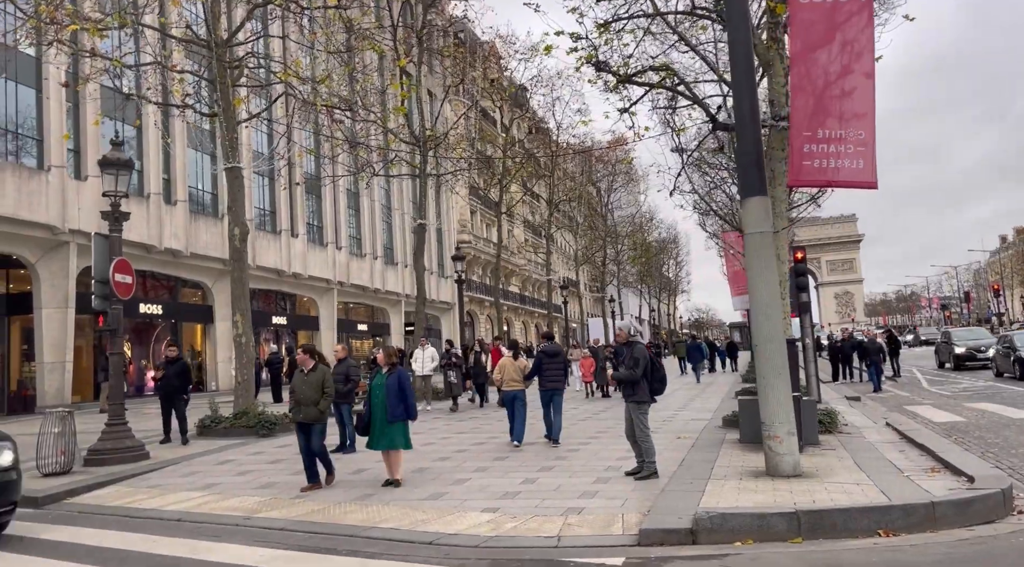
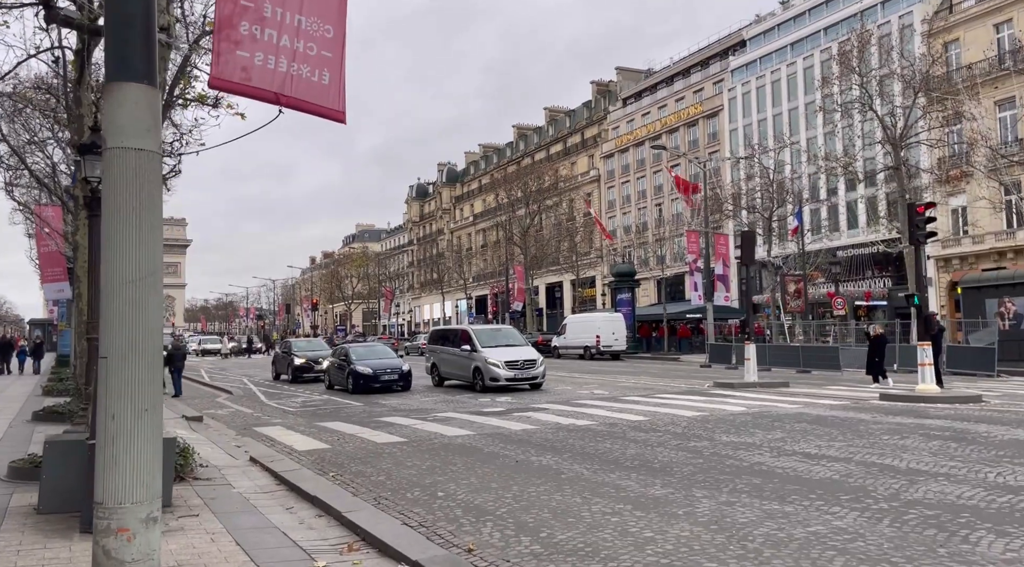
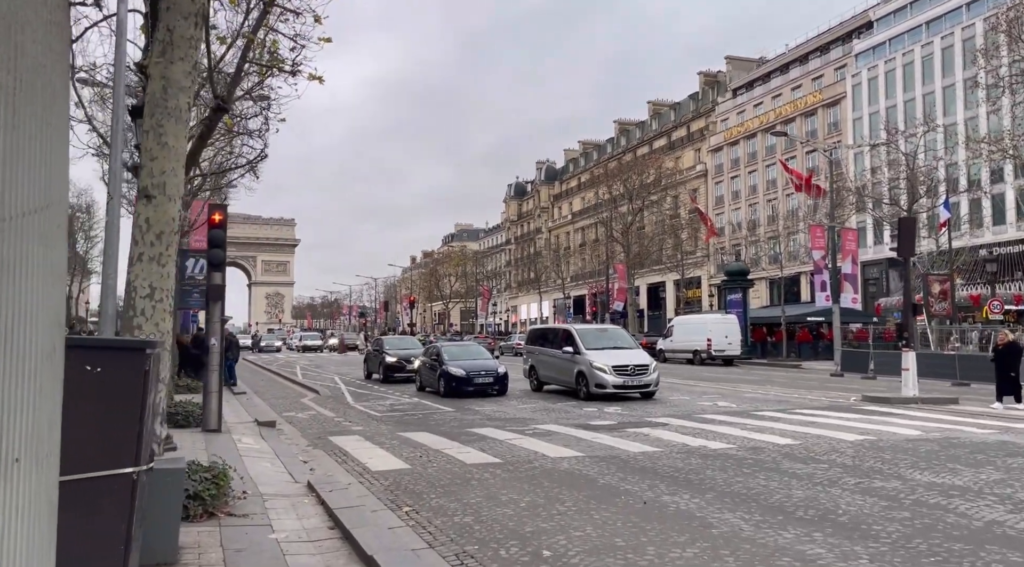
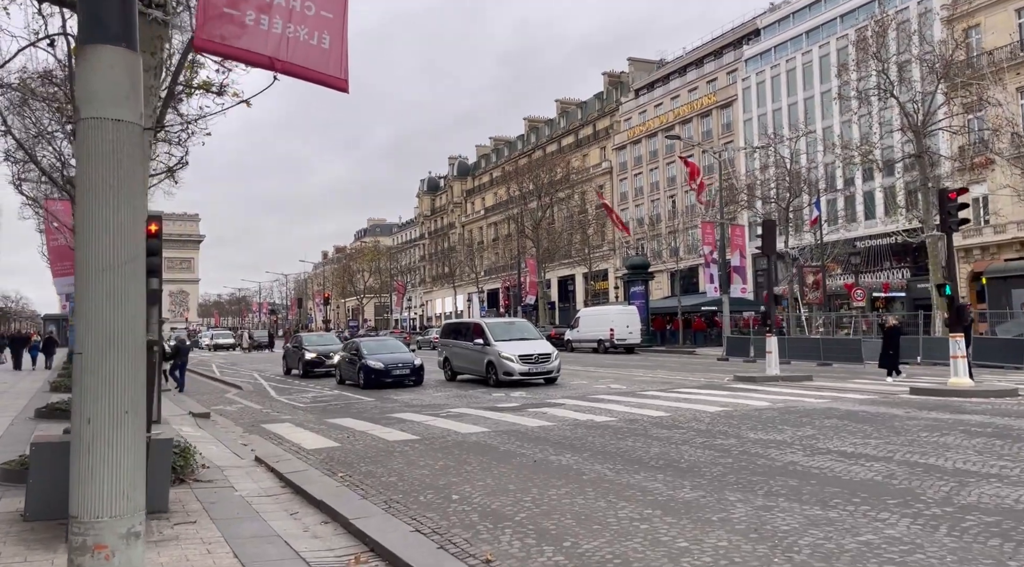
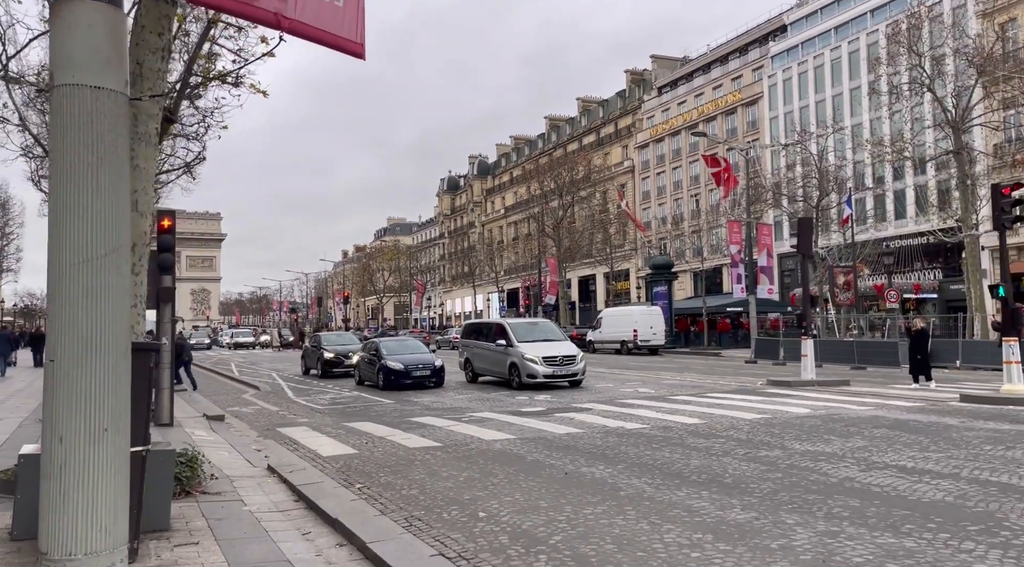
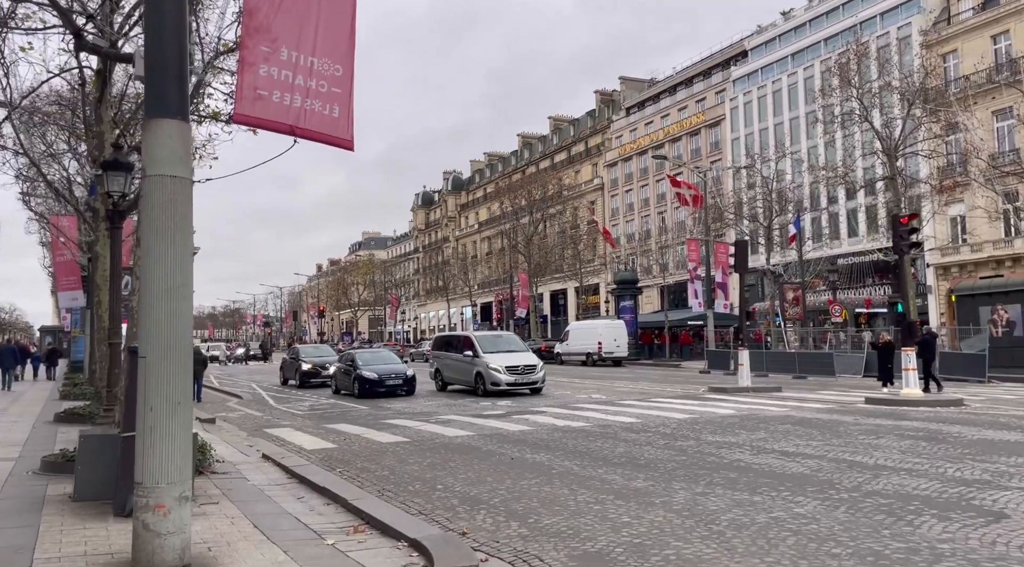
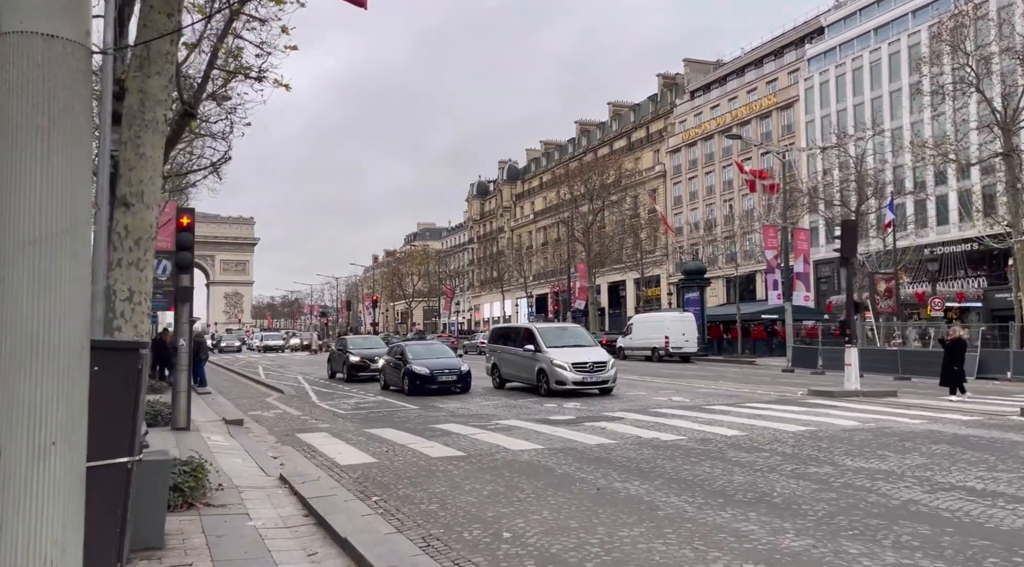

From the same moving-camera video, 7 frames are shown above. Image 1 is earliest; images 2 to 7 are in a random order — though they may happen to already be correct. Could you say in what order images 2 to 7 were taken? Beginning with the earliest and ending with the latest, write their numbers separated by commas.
6, 2, 4, 5, 7, 3
